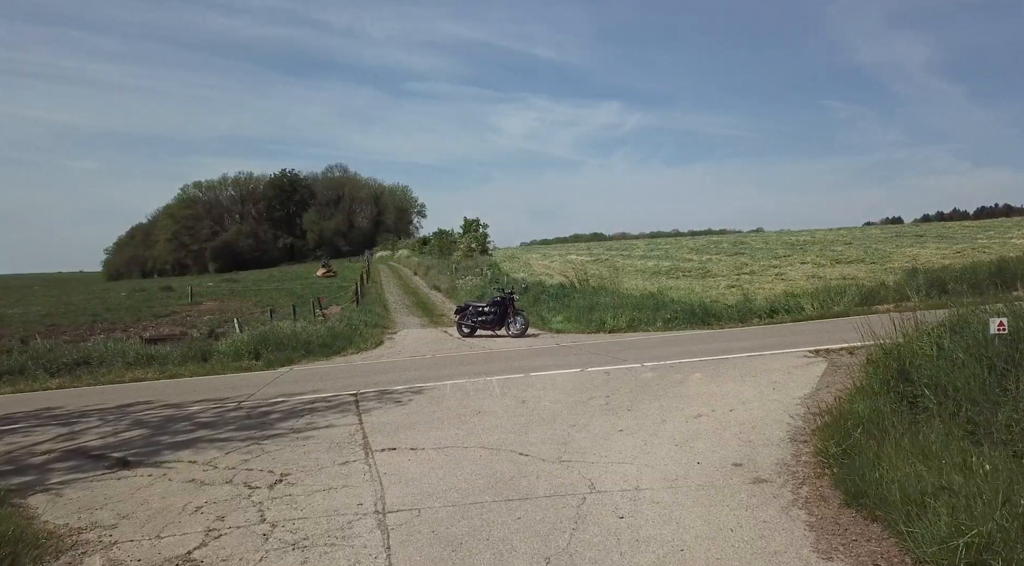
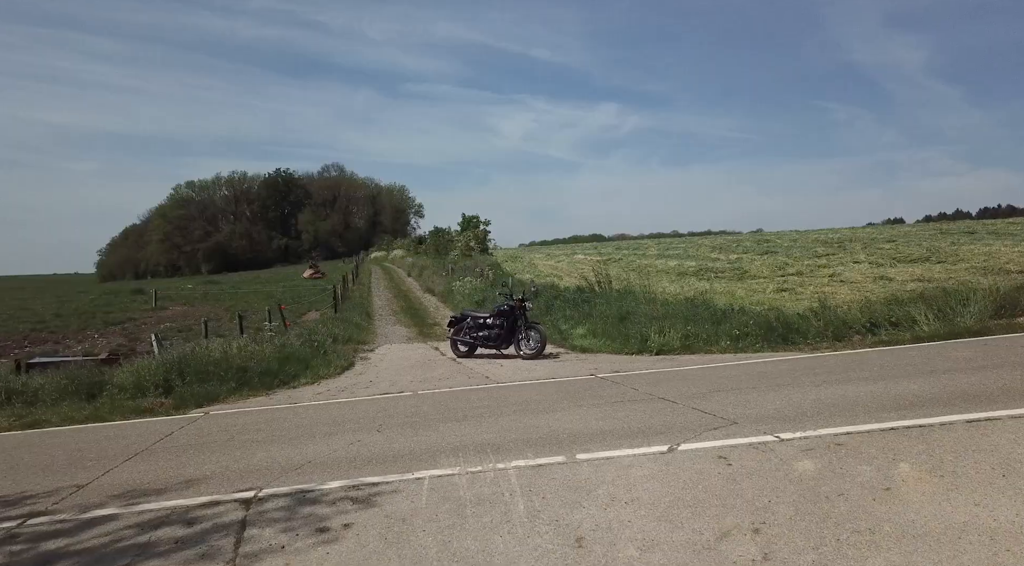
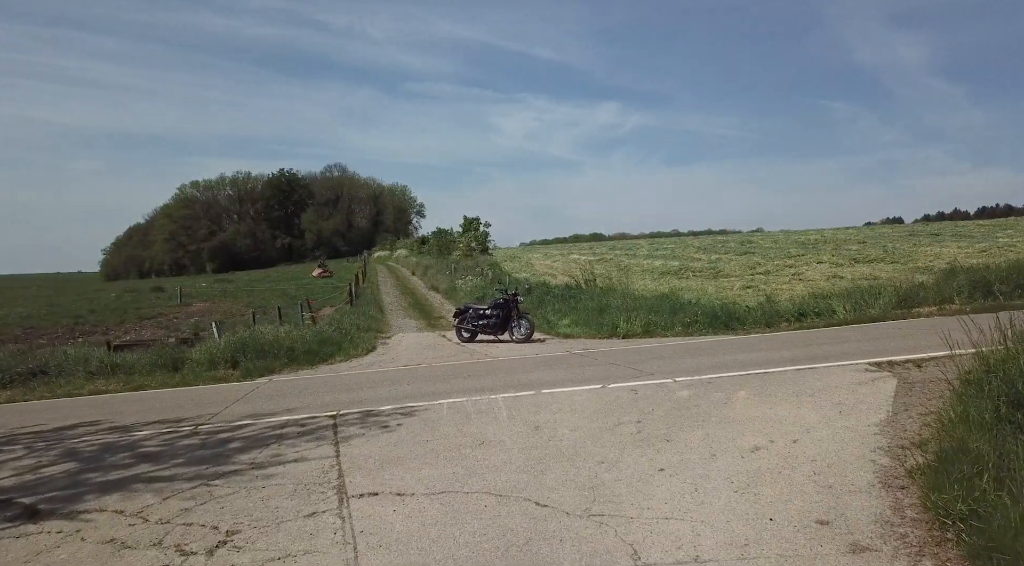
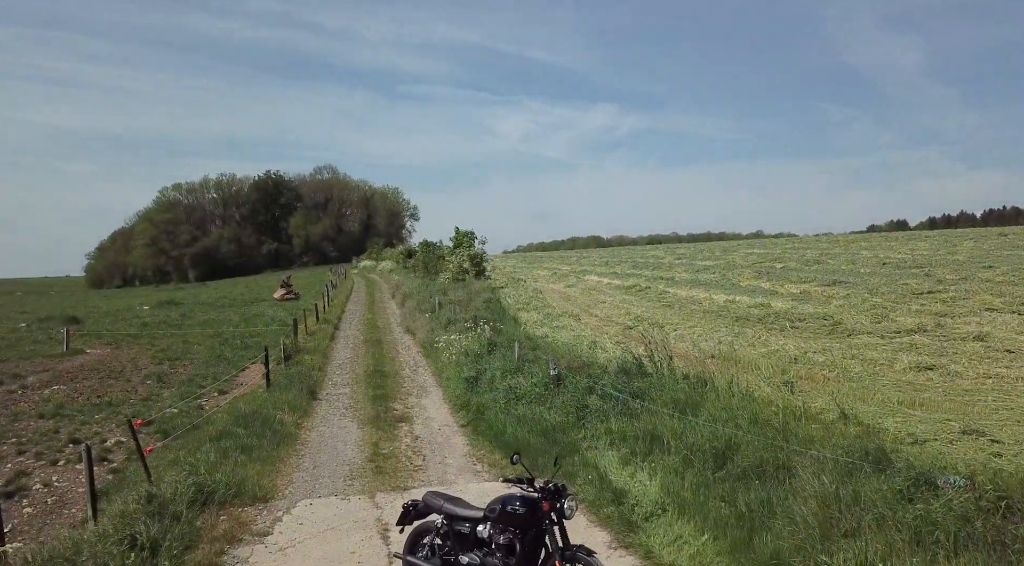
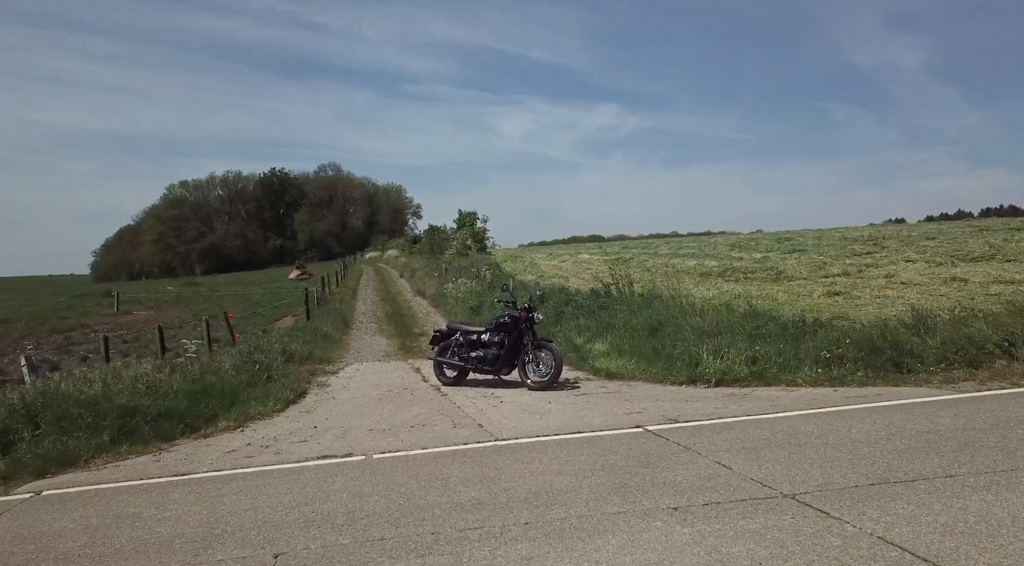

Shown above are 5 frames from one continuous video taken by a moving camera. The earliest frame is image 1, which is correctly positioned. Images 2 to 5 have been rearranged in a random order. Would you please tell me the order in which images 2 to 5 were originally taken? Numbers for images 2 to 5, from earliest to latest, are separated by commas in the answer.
3, 2, 5, 4
